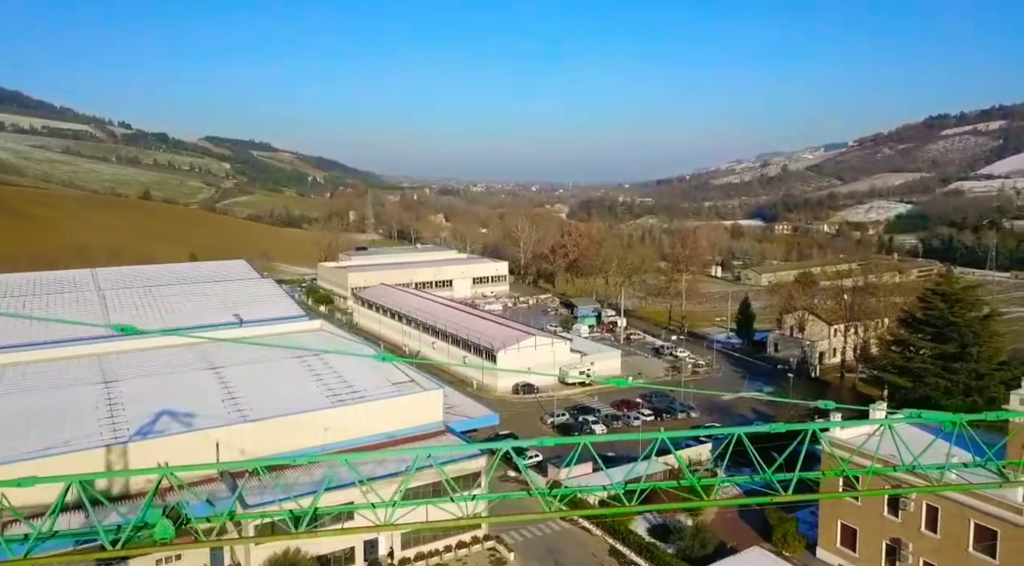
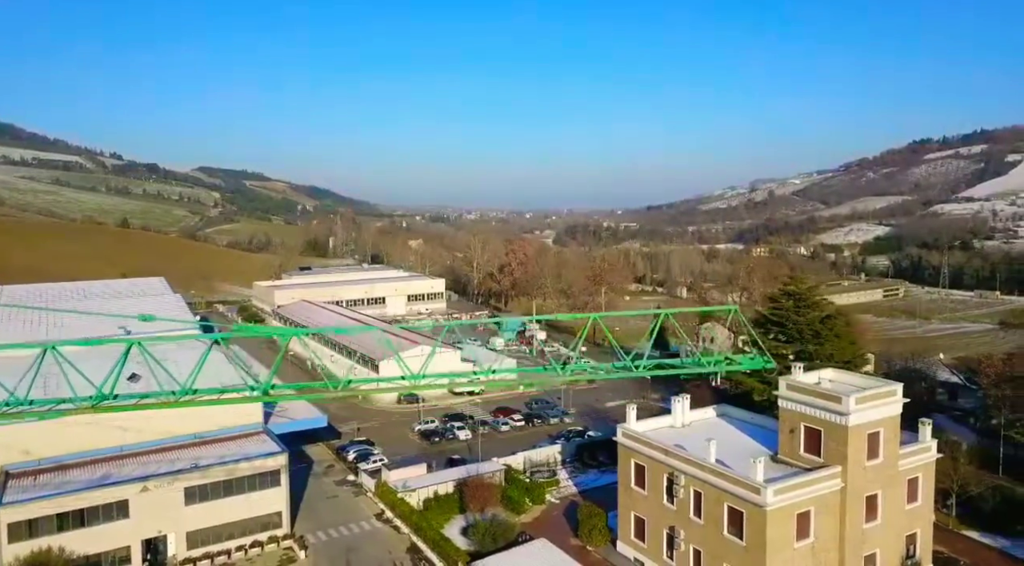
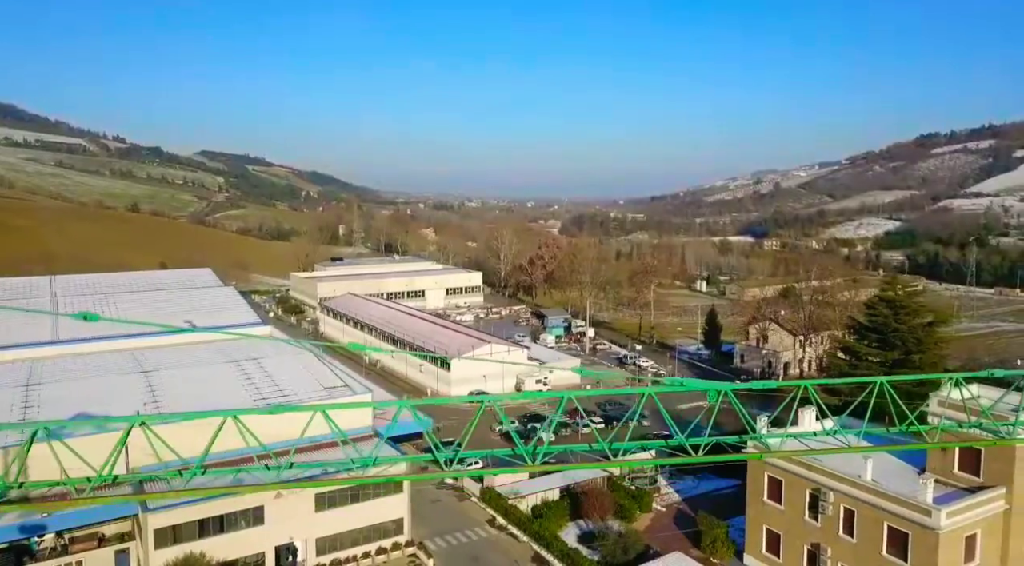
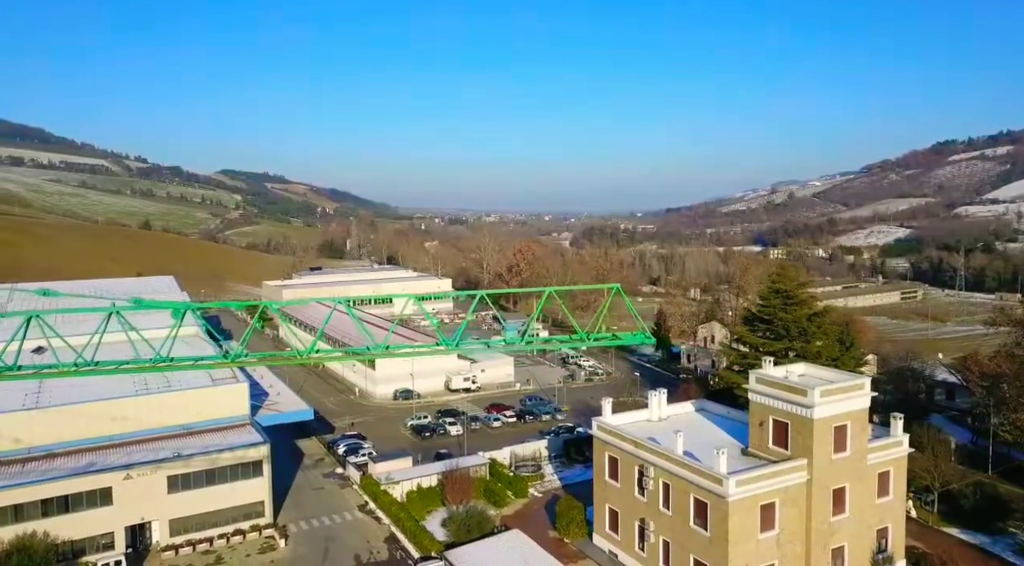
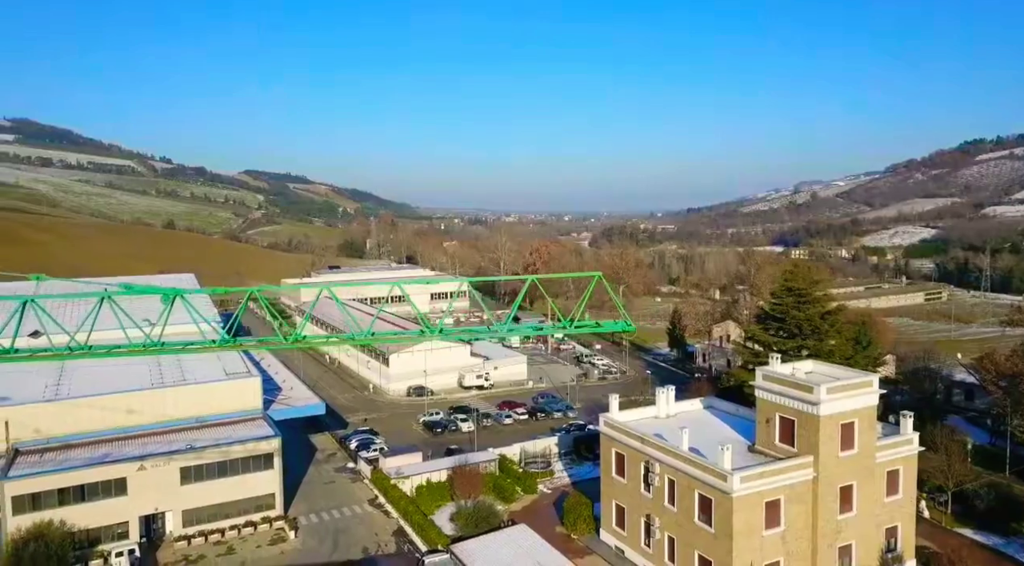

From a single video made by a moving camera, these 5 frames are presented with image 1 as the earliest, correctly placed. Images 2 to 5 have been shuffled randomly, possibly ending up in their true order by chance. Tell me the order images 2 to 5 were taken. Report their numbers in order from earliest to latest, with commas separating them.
3, 2, 4, 5
